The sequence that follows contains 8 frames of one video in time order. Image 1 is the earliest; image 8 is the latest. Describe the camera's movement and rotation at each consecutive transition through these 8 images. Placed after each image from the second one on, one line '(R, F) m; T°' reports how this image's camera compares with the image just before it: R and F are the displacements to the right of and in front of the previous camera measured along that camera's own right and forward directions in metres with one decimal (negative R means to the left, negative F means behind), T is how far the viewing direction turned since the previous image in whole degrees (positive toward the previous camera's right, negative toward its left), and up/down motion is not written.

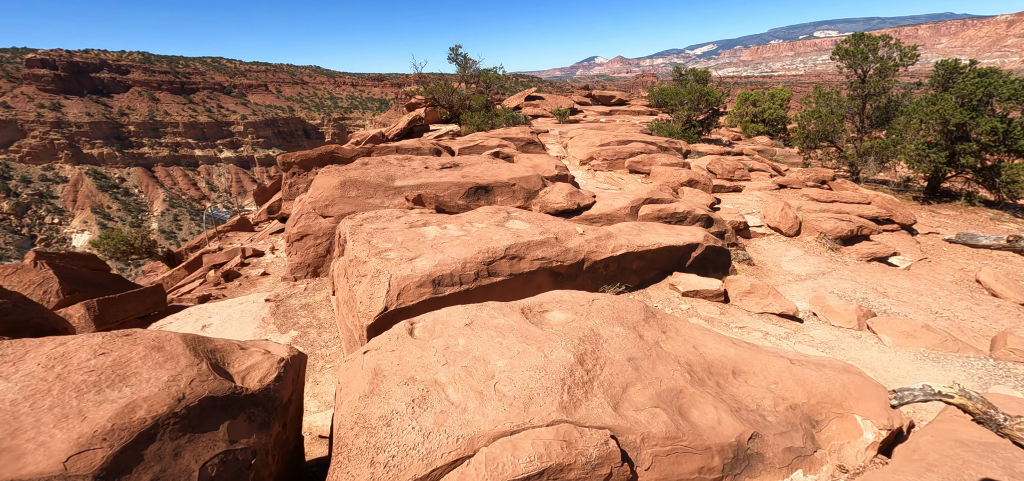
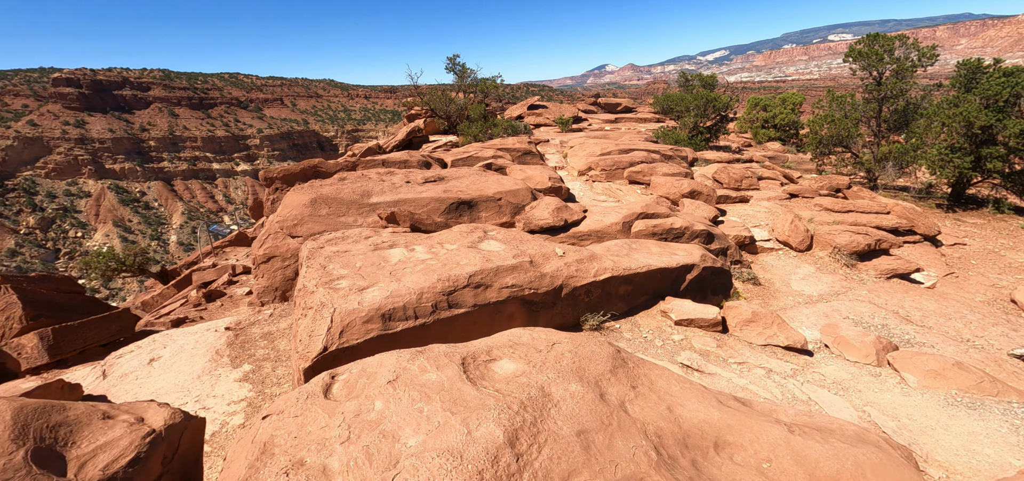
(+0.7, +0.9) m; -2°
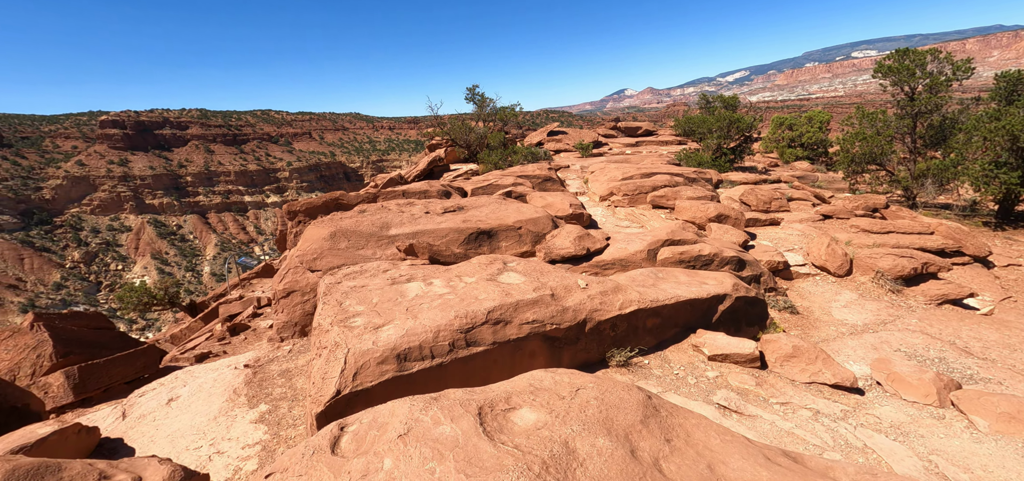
(0.0, +0.3) m; -3°
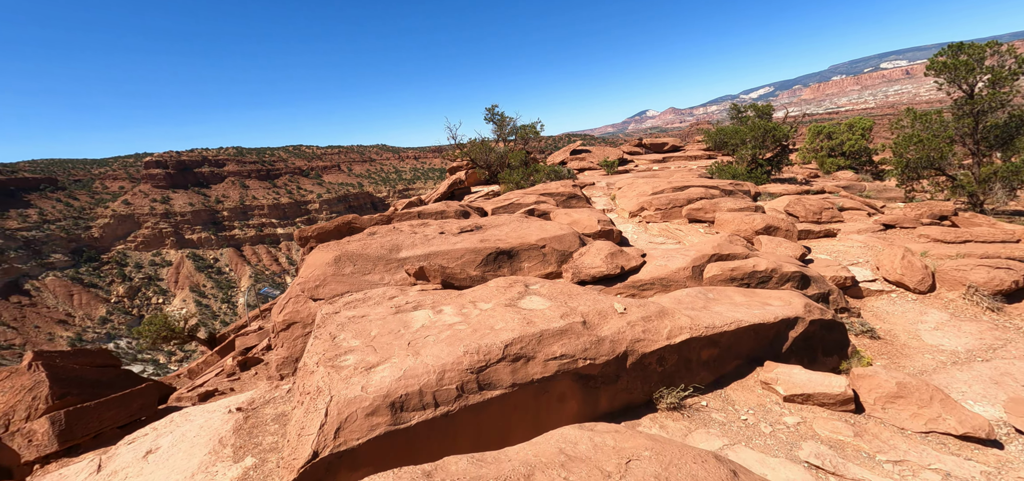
(+0.1, +1.2) m; -3°
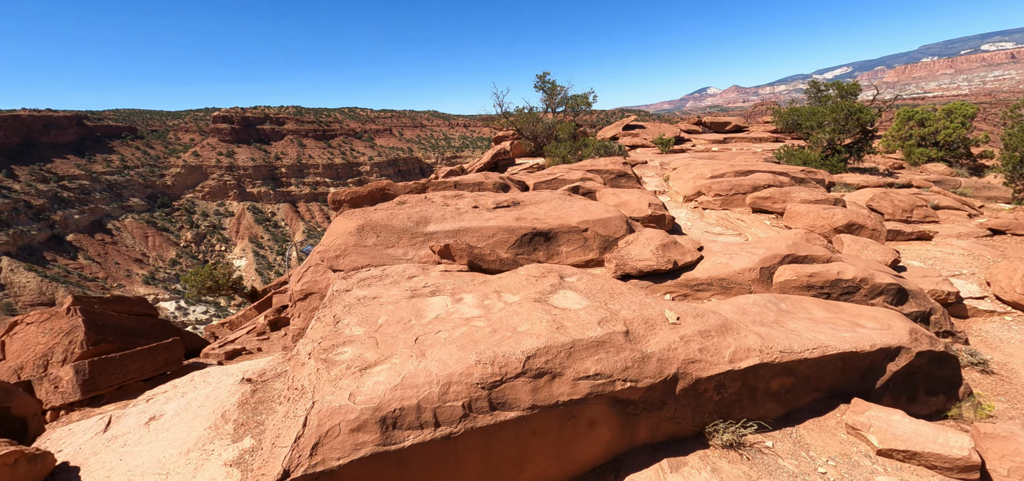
(+0.1, +1.0) m; -5°
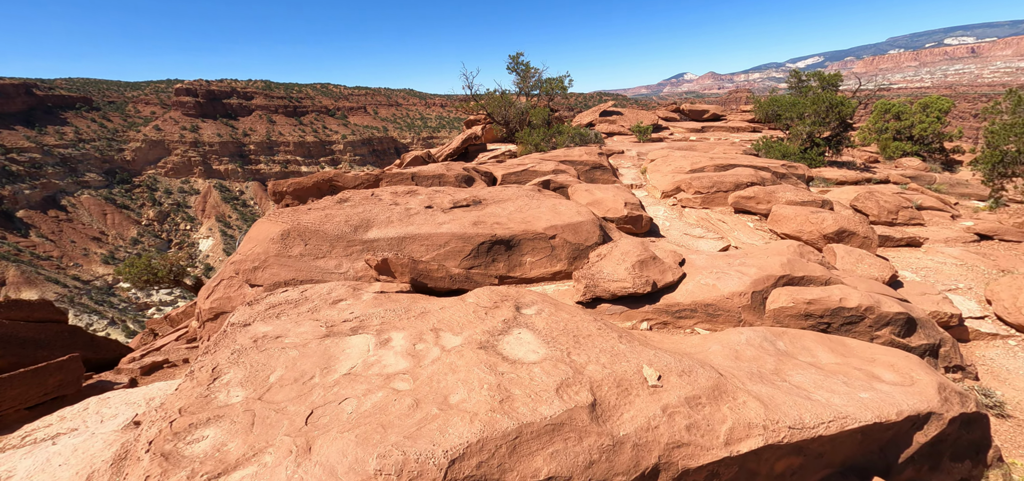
(+0.3, +1.2) m; +3°
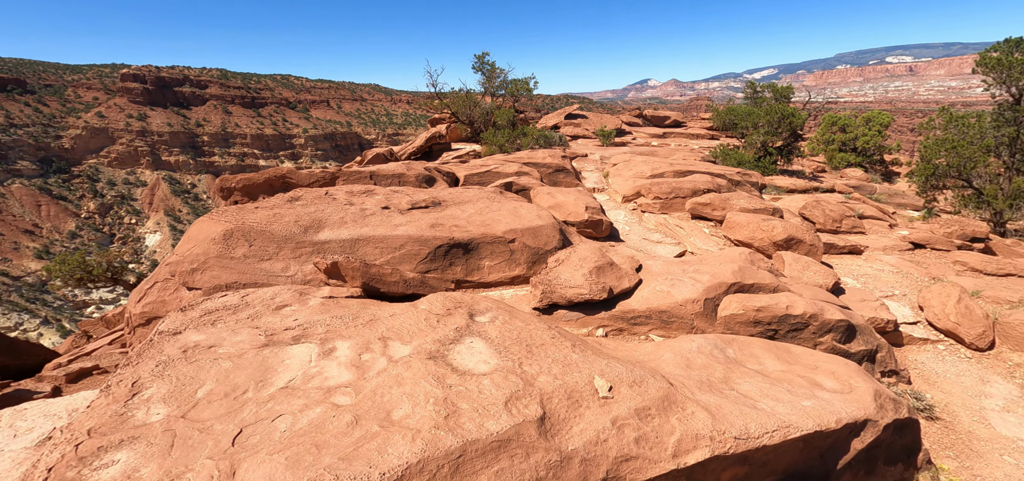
(+0.1, +0.1) m; +4°
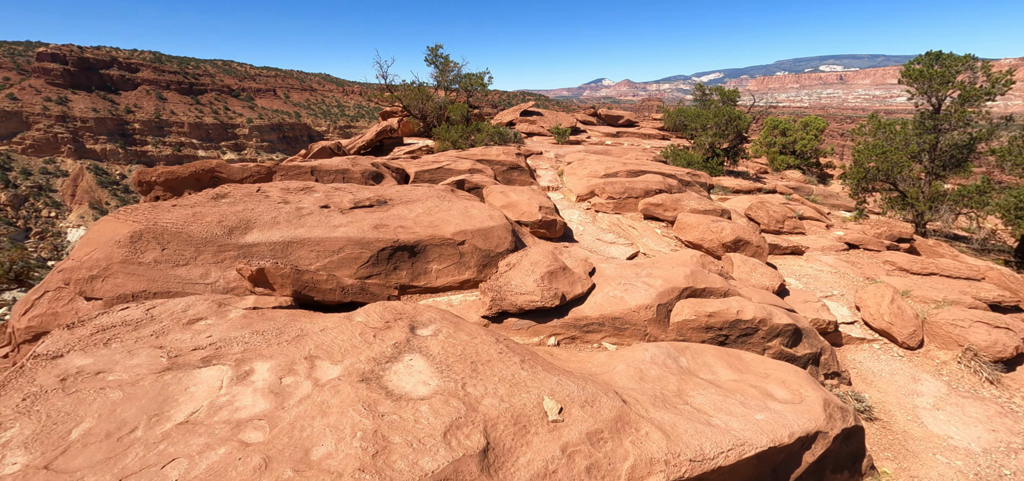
(+0.1, +0.4) m; +5°
